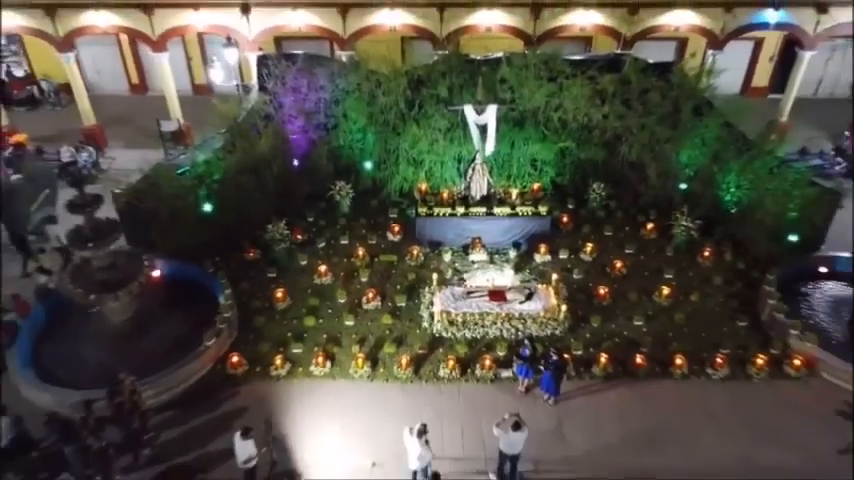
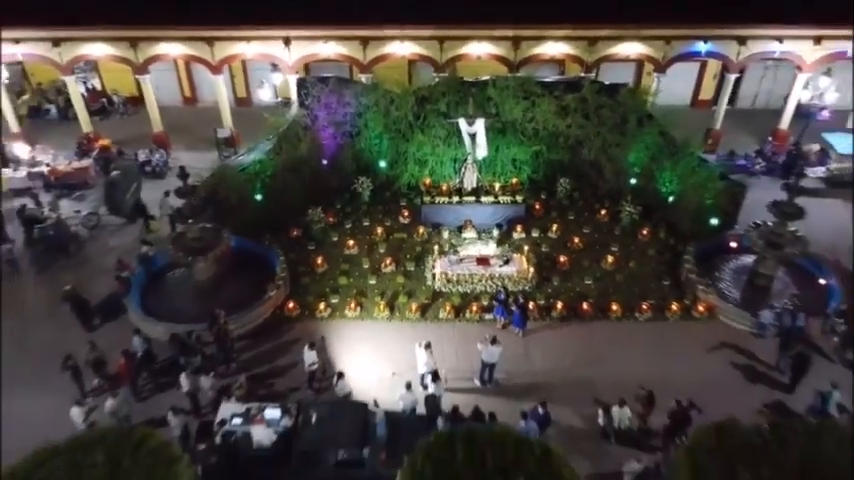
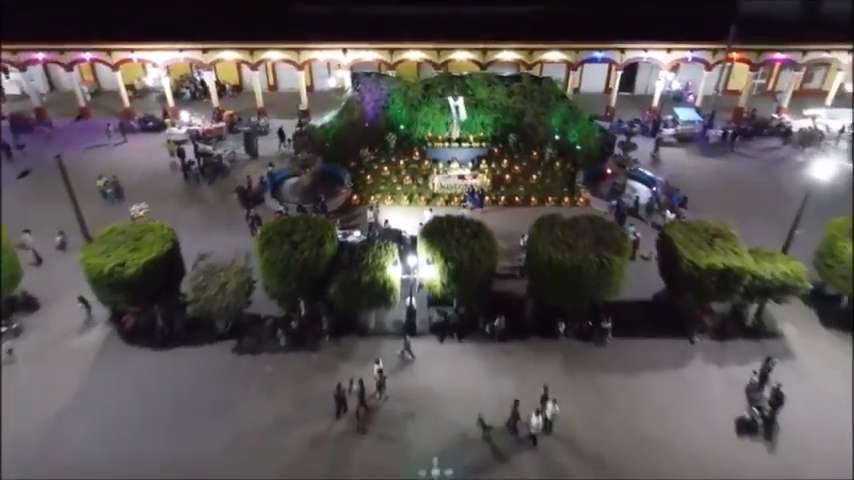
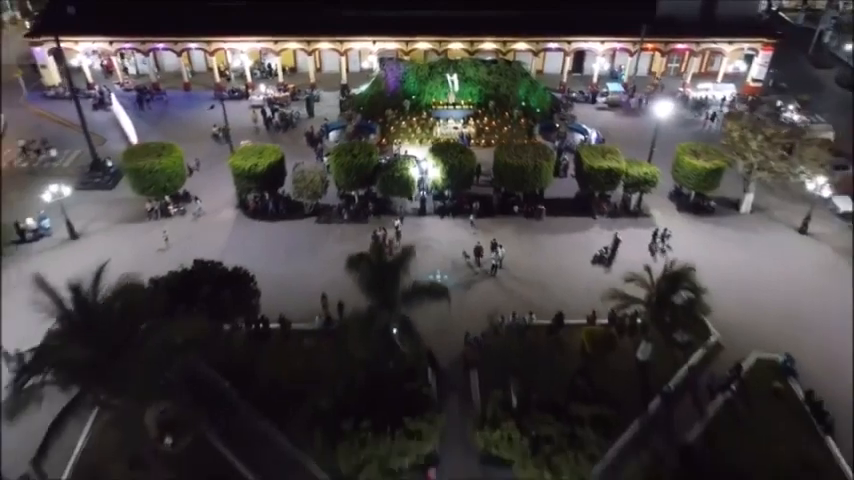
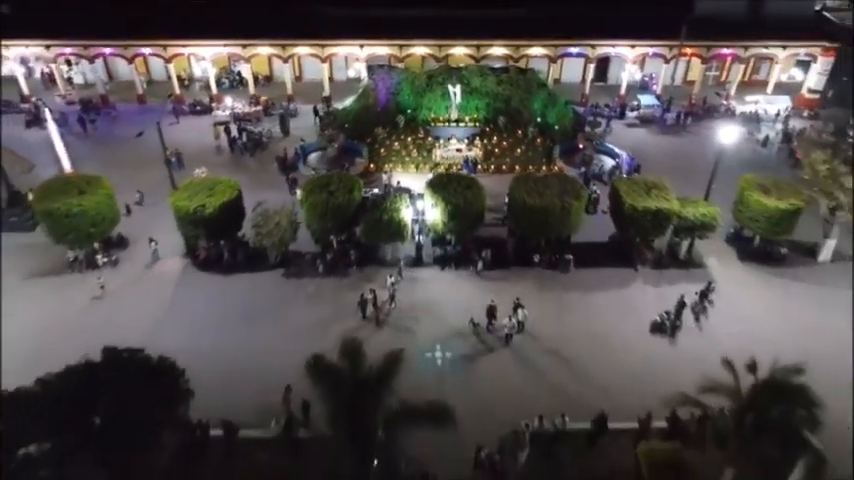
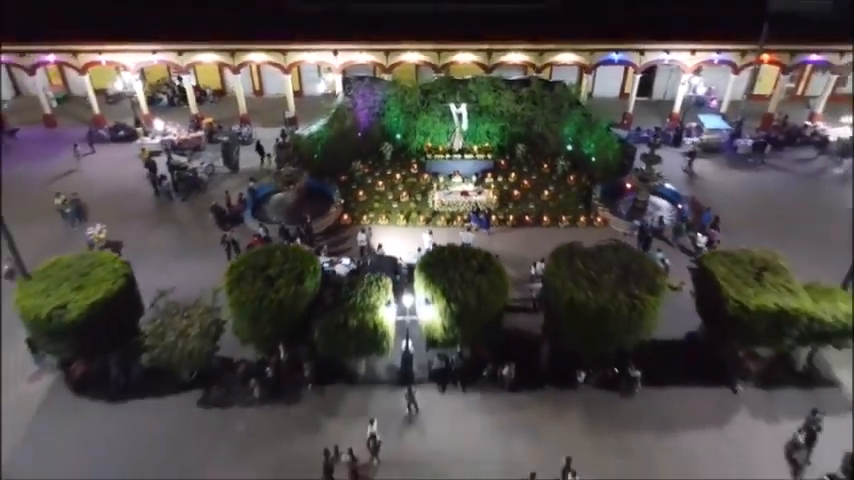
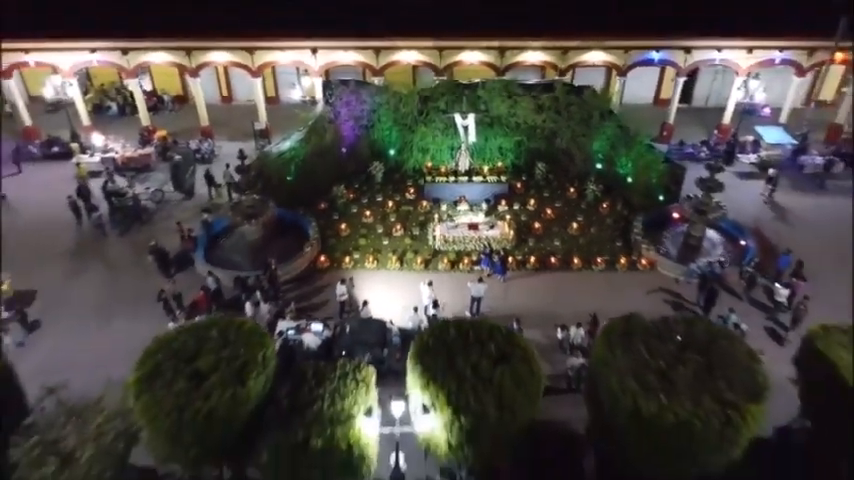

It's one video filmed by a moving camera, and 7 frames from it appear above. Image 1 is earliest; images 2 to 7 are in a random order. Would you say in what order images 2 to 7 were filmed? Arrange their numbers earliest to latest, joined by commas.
2, 7, 6, 3, 5, 4
